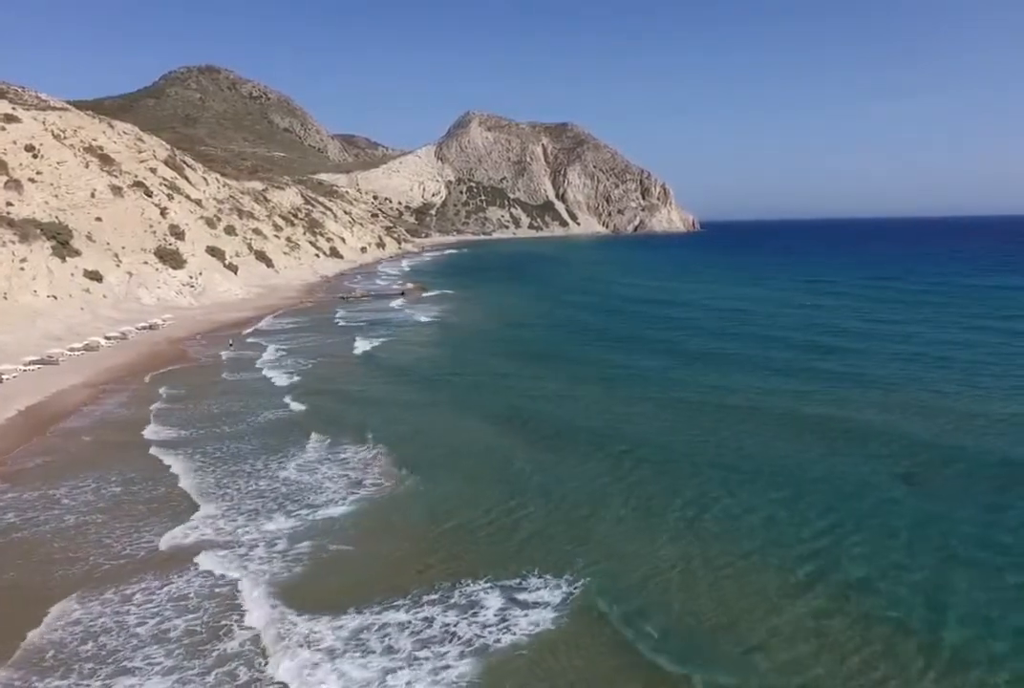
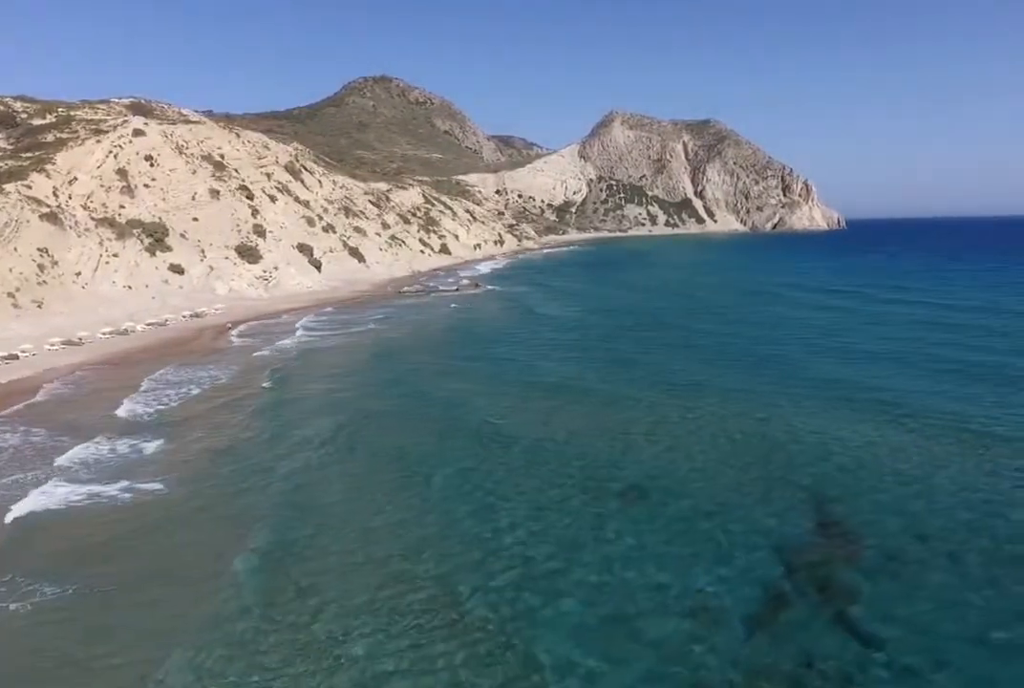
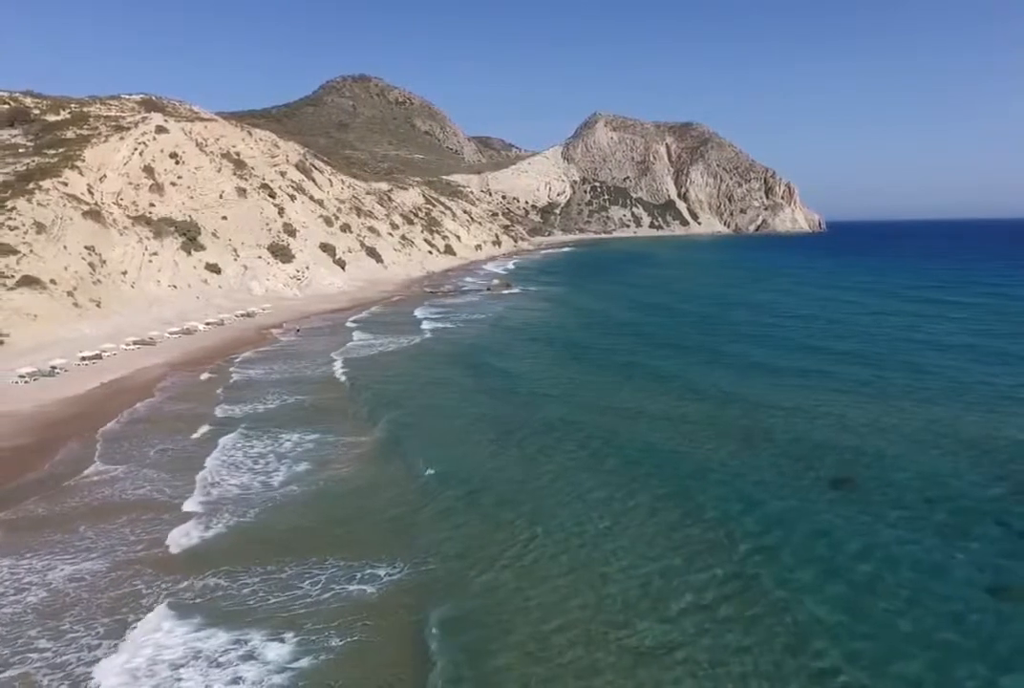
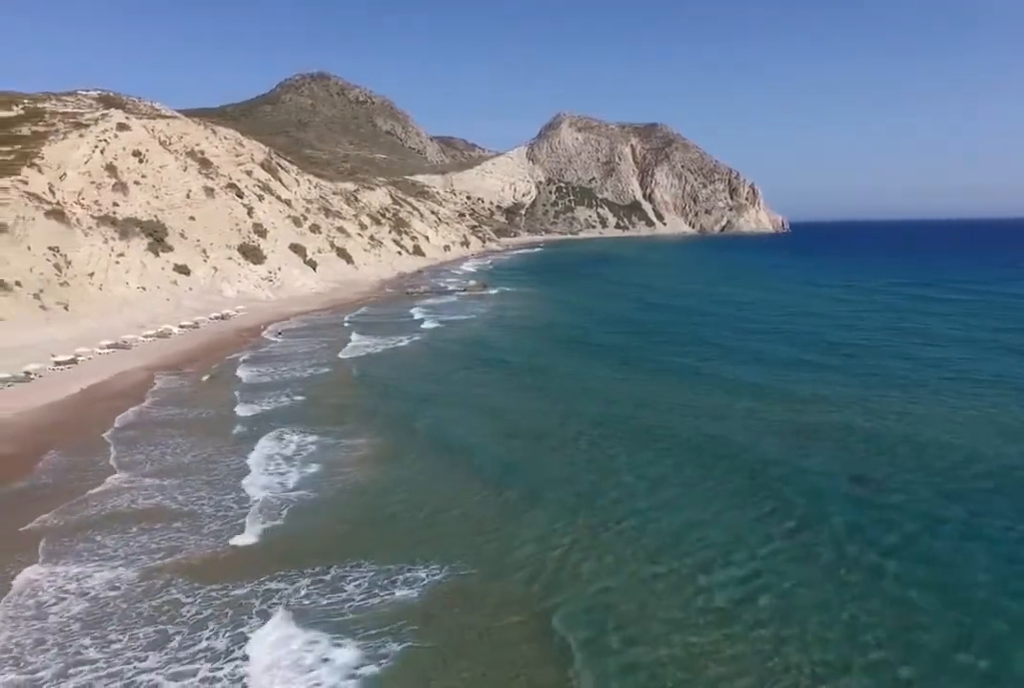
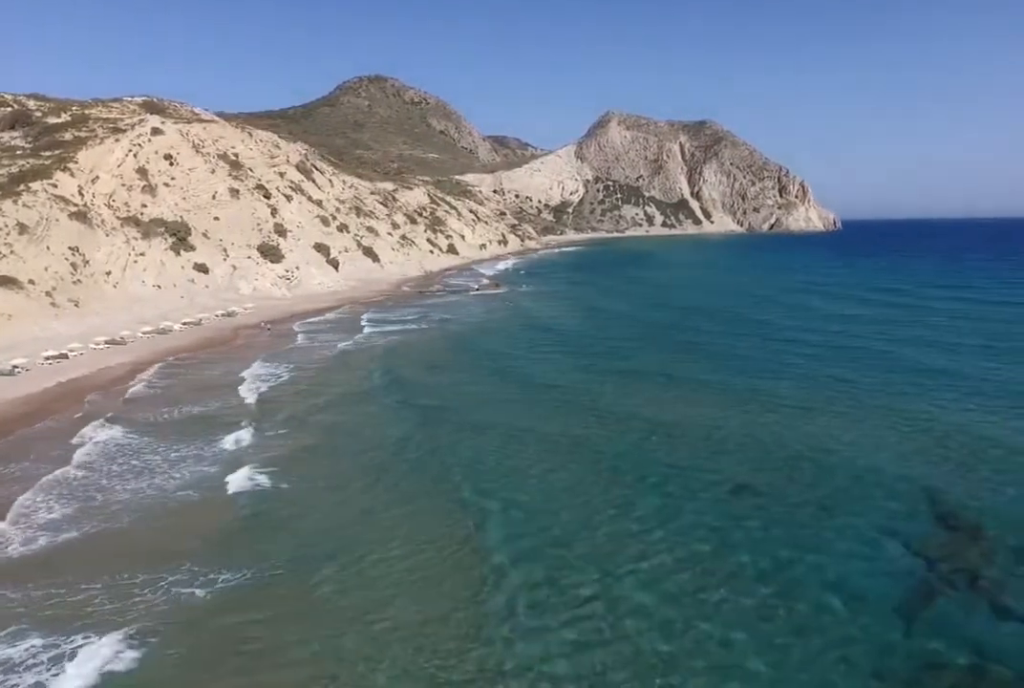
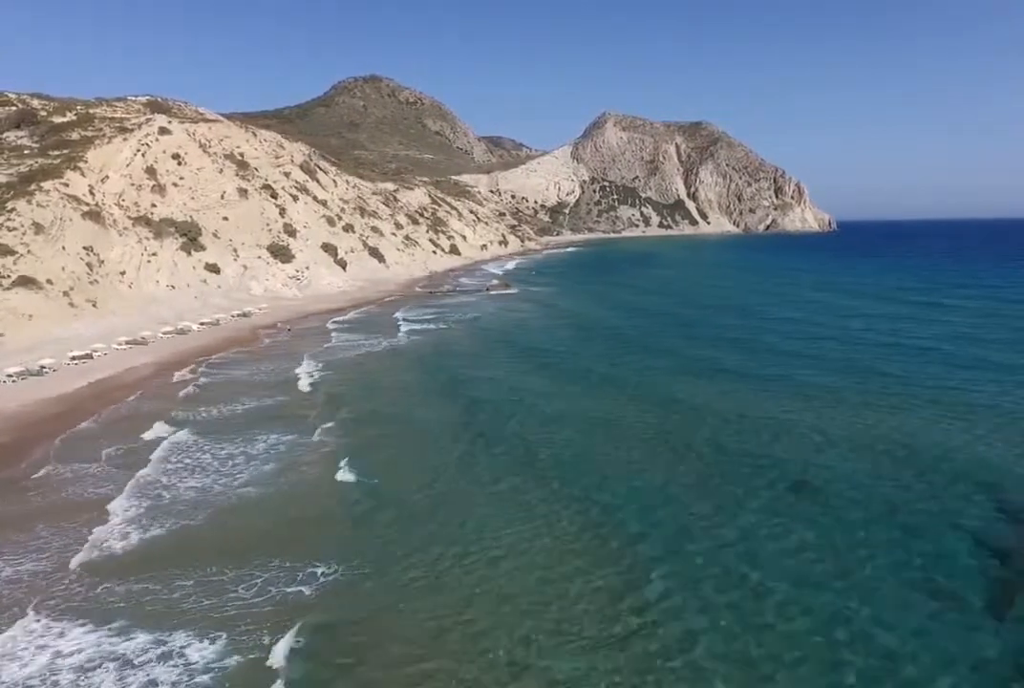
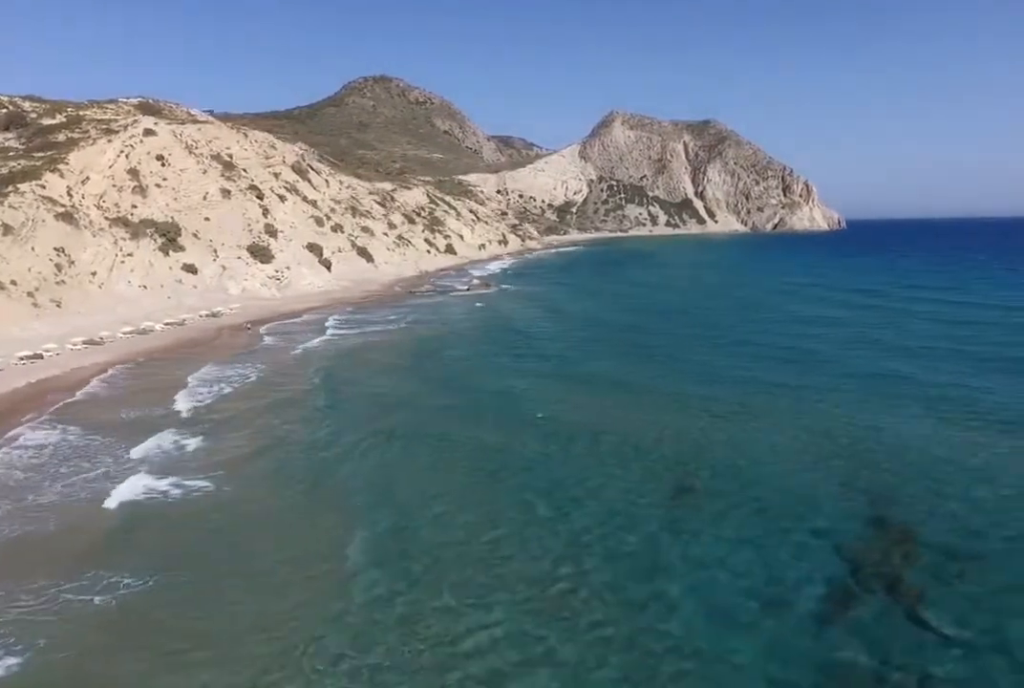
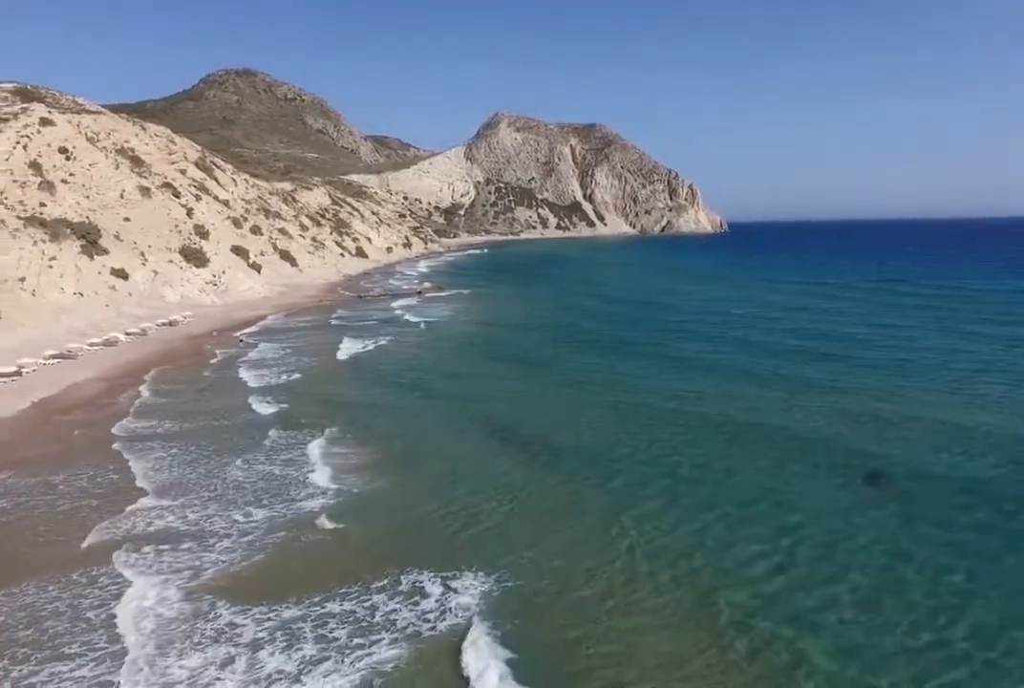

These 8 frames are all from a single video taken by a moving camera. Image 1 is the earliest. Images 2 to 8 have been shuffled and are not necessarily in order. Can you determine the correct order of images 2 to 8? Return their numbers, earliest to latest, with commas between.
8, 4, 3, 6, 5, 7, 2
